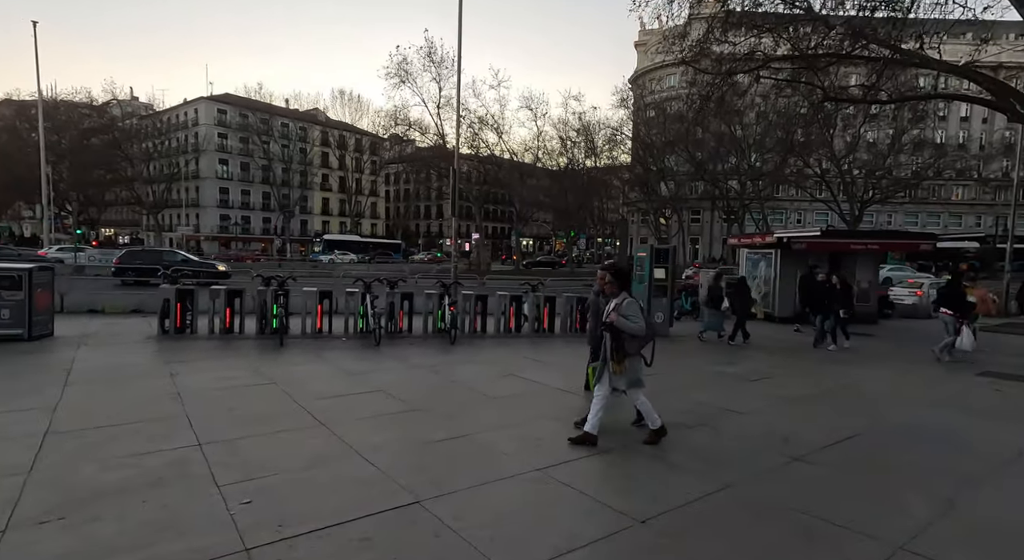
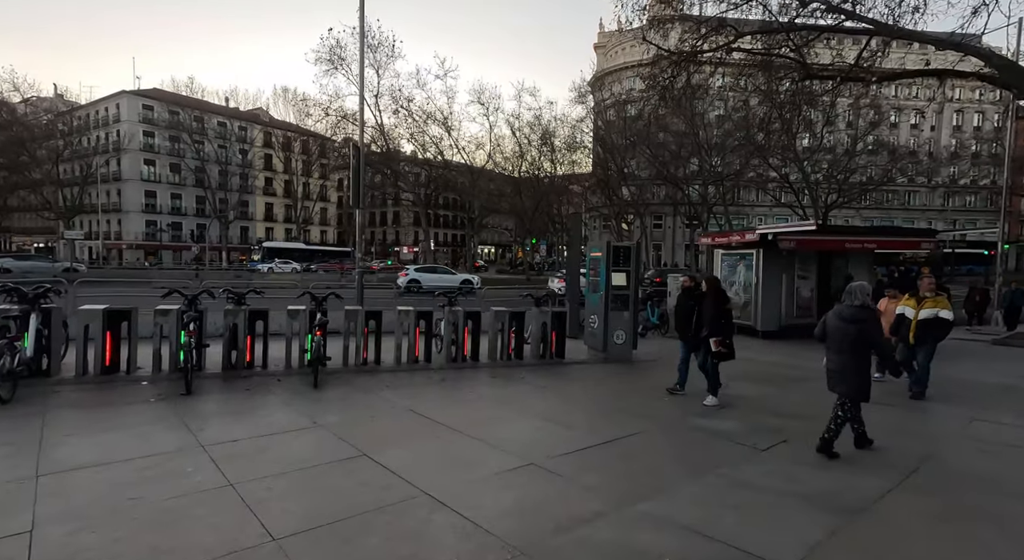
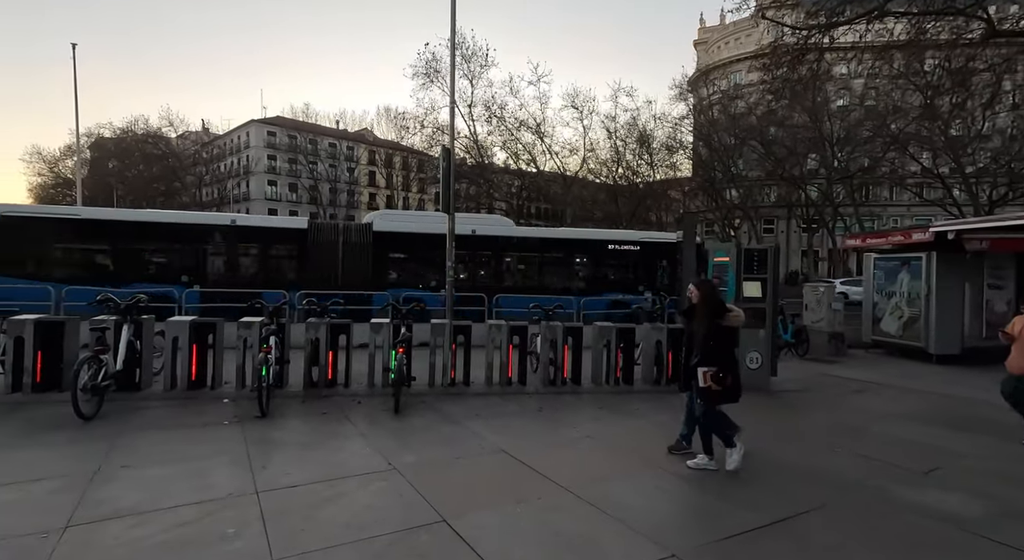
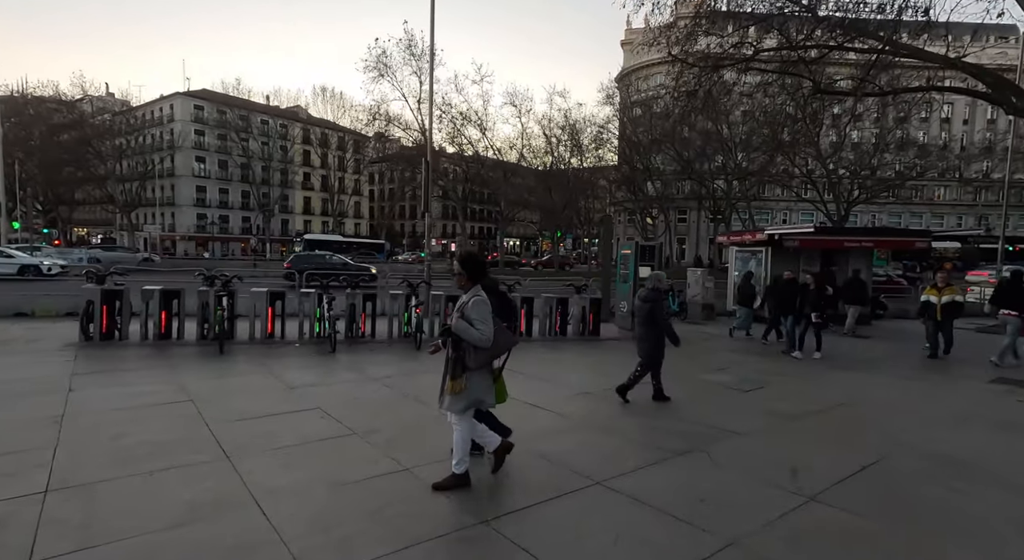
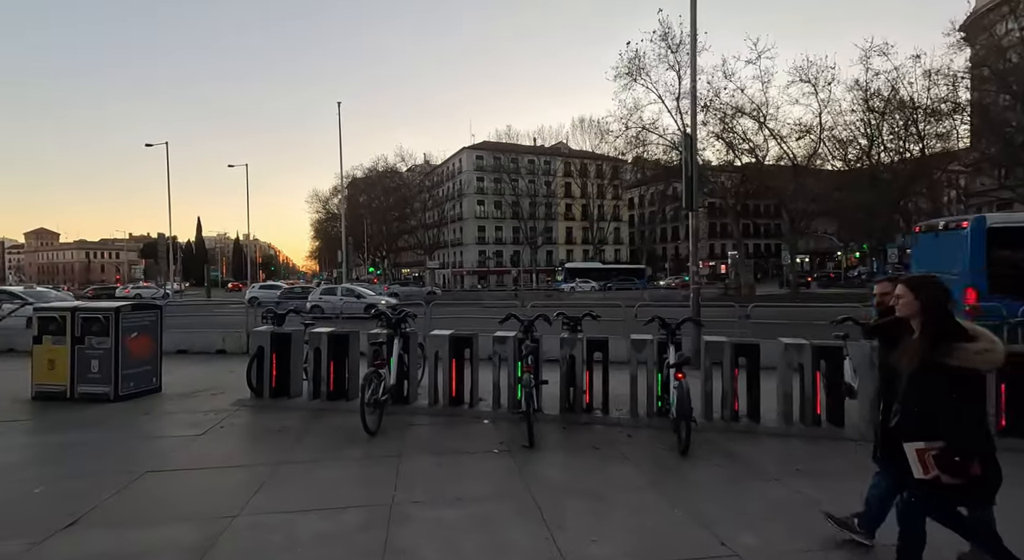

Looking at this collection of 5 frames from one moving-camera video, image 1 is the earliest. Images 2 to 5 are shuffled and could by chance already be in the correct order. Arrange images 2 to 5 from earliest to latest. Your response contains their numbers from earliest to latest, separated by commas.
4, 2, 3, 5
